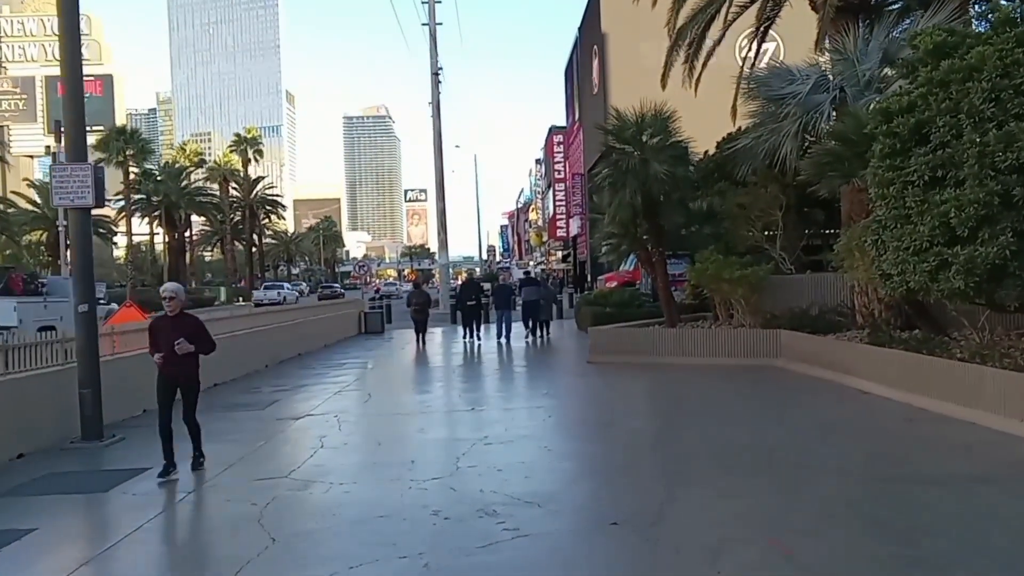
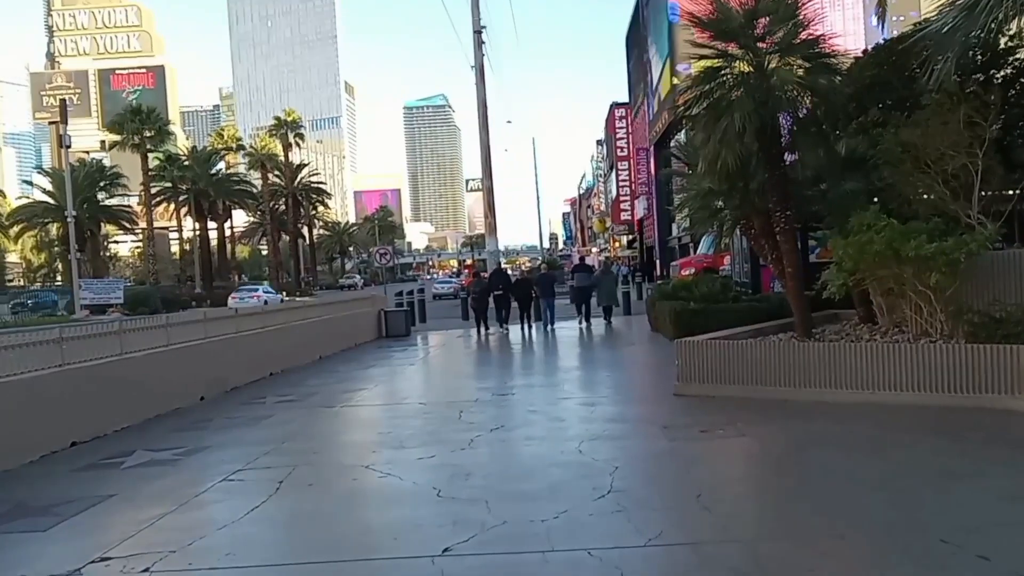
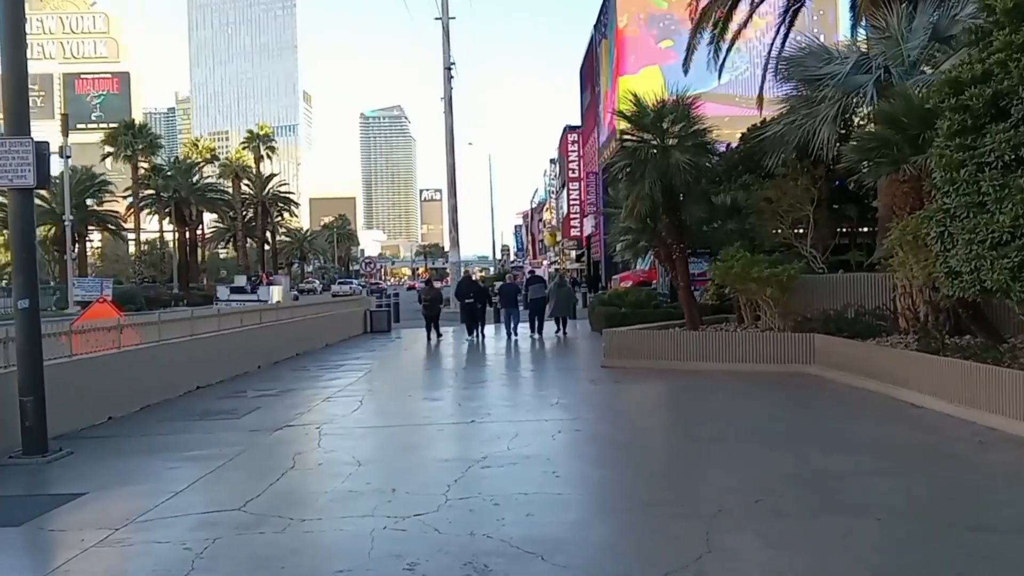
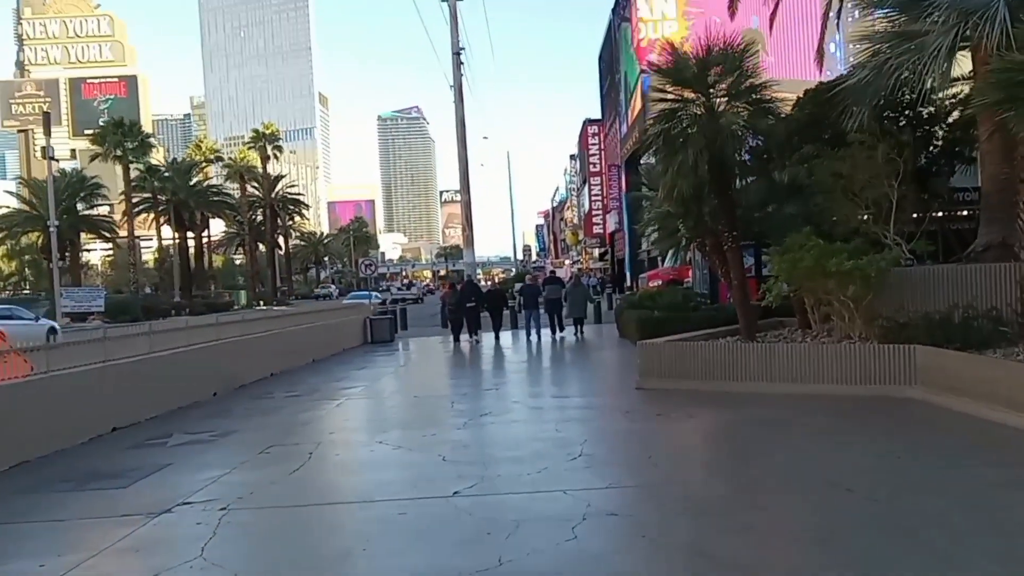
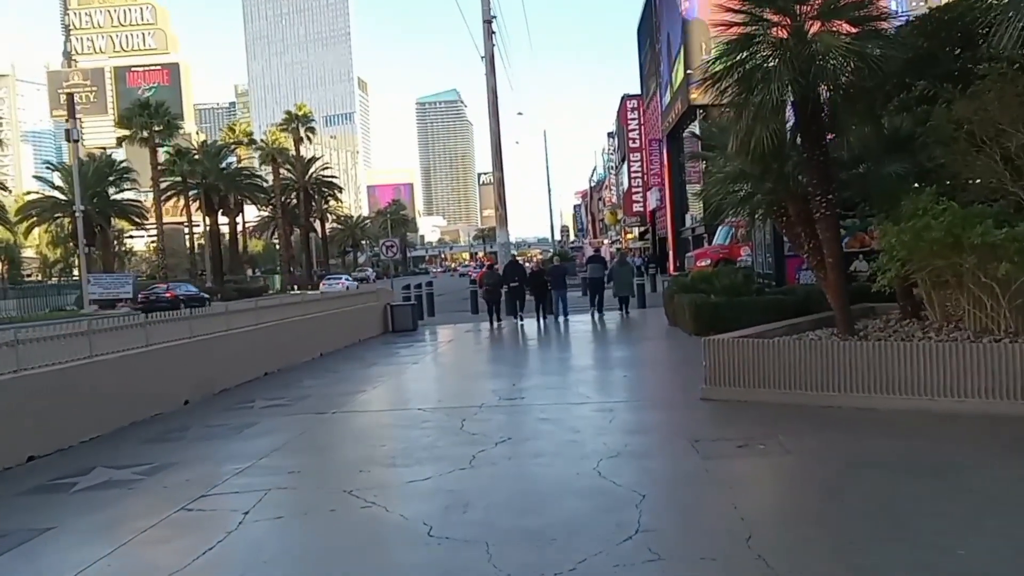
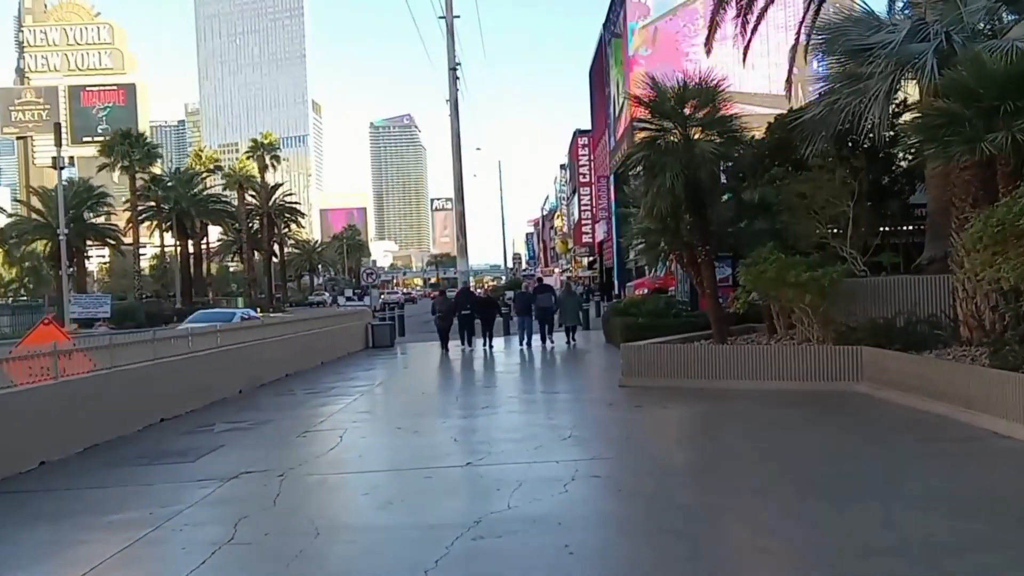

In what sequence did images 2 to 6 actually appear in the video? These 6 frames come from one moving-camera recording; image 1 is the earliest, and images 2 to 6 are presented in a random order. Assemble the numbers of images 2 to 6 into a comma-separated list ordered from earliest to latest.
3, 6, 4, 2, 5
